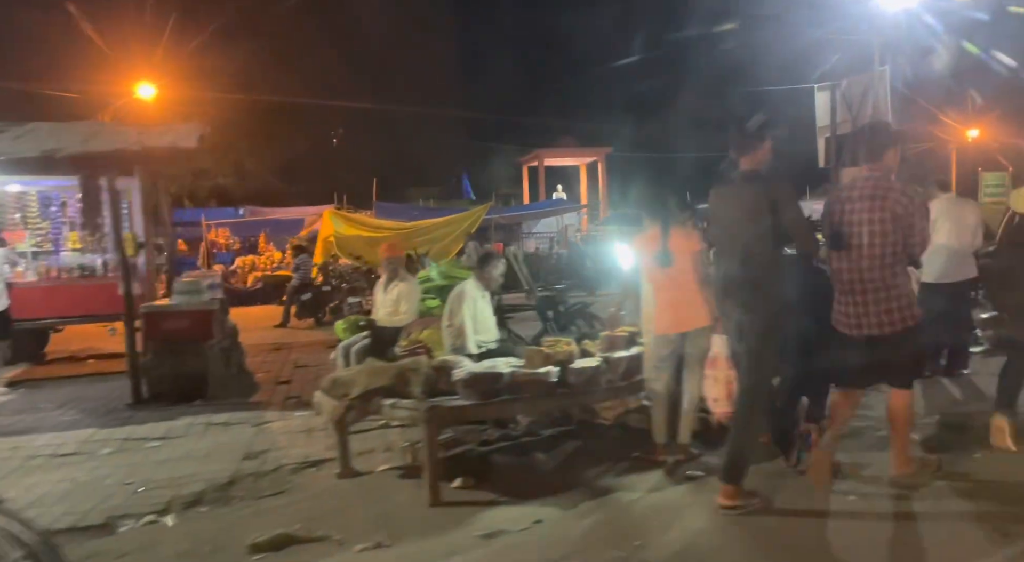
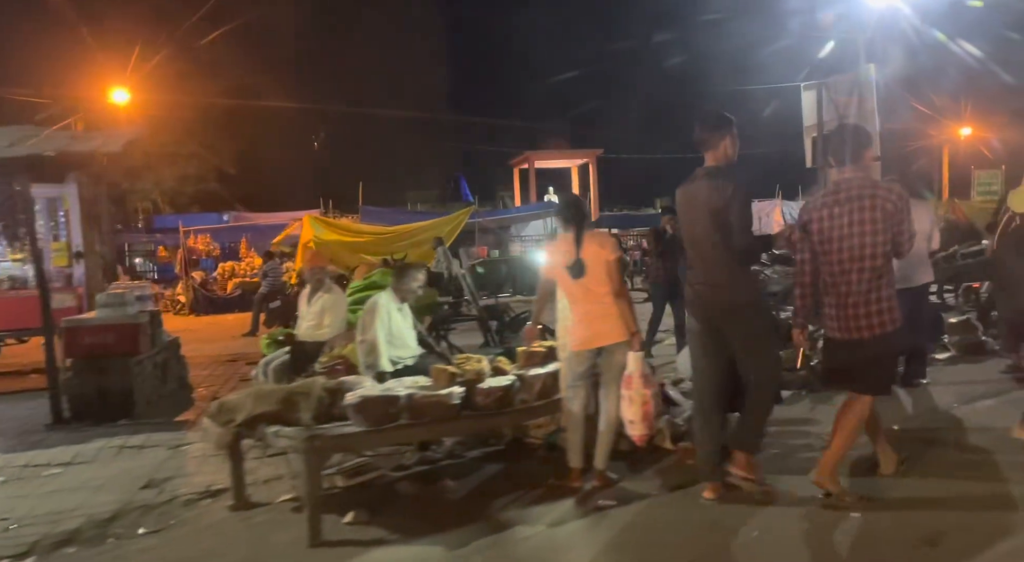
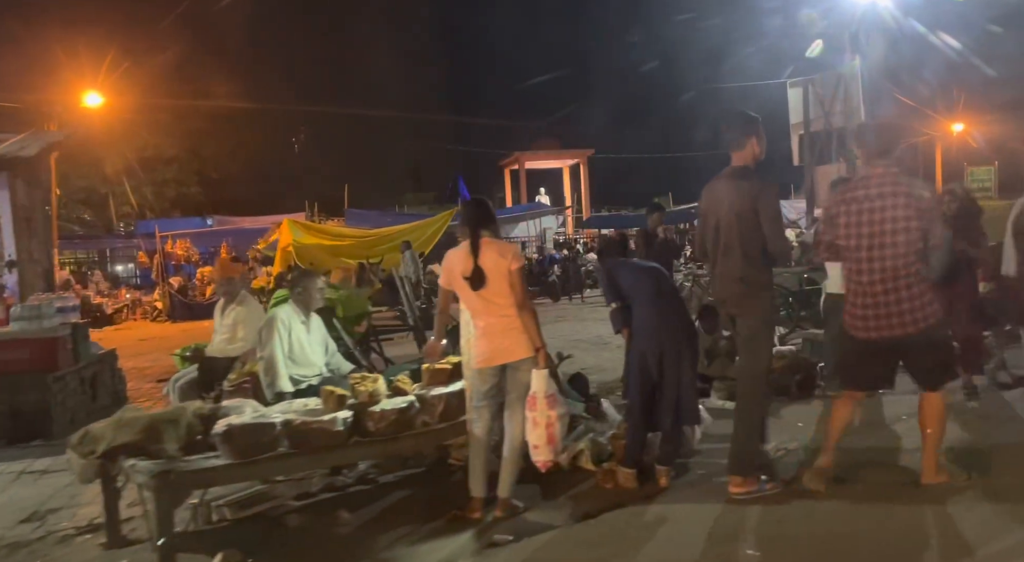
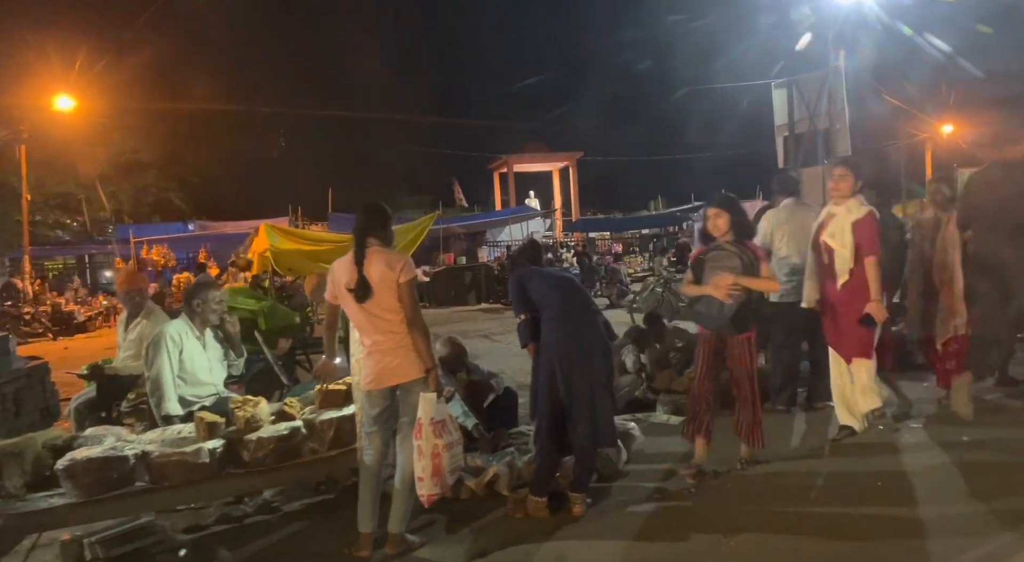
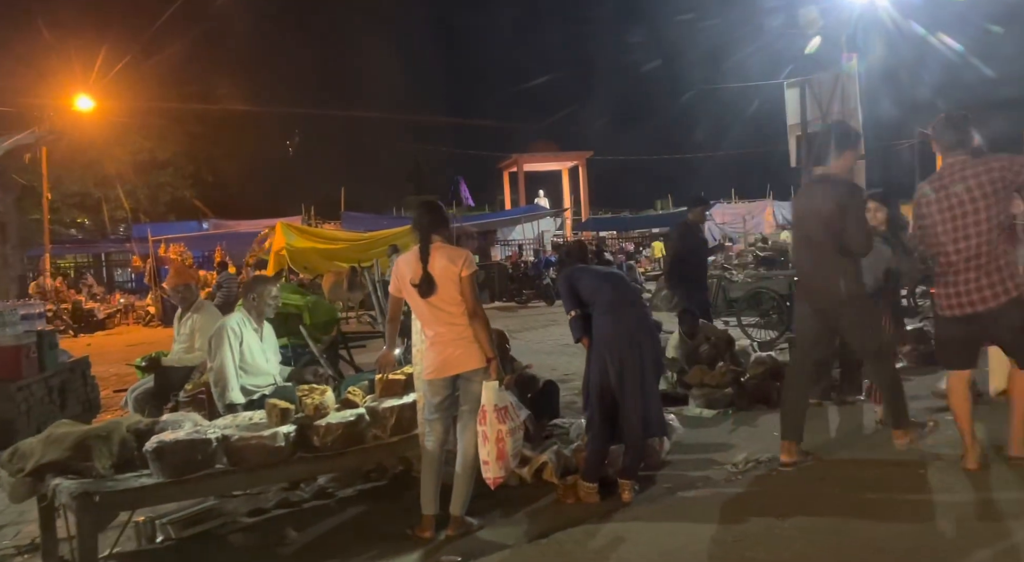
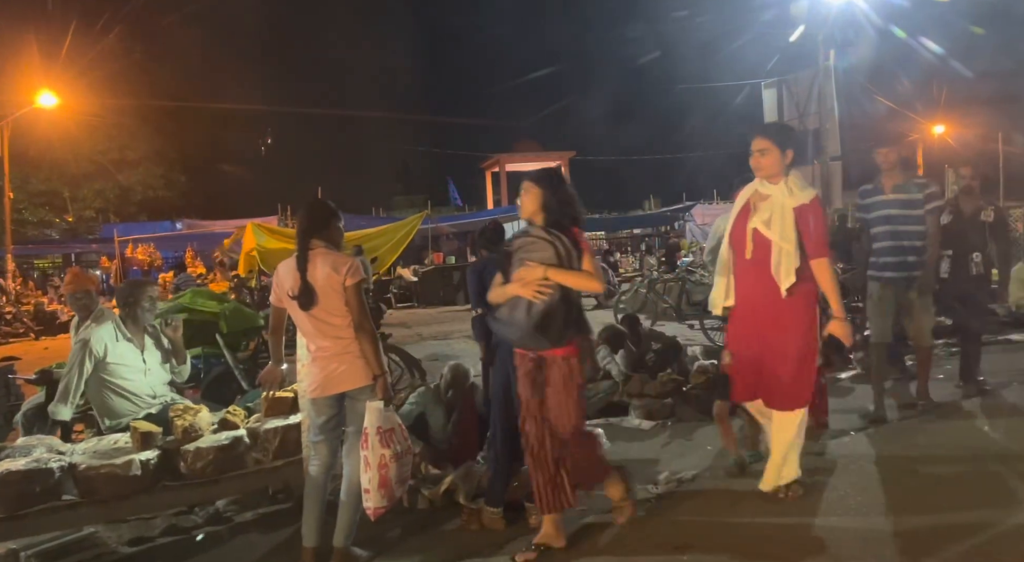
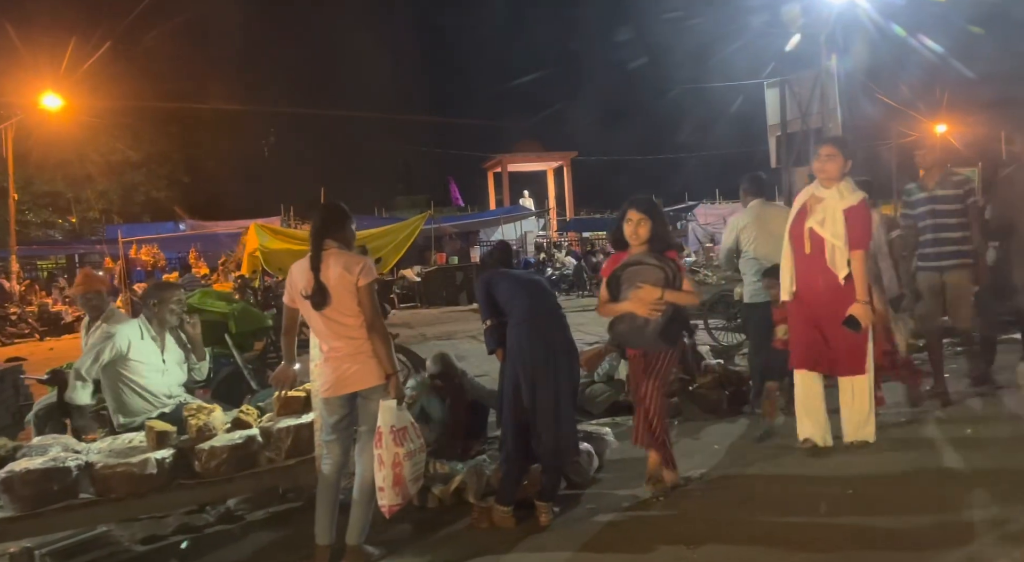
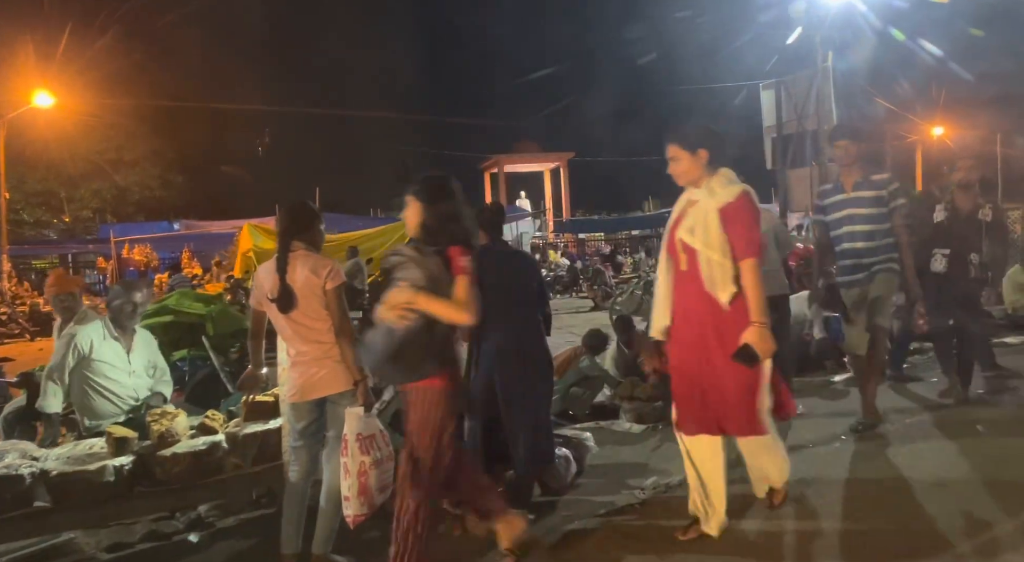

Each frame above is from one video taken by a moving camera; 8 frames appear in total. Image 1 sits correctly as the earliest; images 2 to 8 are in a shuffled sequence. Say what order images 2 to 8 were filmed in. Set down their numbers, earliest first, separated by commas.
2, 3, 5, 4, 7, 6, 8
